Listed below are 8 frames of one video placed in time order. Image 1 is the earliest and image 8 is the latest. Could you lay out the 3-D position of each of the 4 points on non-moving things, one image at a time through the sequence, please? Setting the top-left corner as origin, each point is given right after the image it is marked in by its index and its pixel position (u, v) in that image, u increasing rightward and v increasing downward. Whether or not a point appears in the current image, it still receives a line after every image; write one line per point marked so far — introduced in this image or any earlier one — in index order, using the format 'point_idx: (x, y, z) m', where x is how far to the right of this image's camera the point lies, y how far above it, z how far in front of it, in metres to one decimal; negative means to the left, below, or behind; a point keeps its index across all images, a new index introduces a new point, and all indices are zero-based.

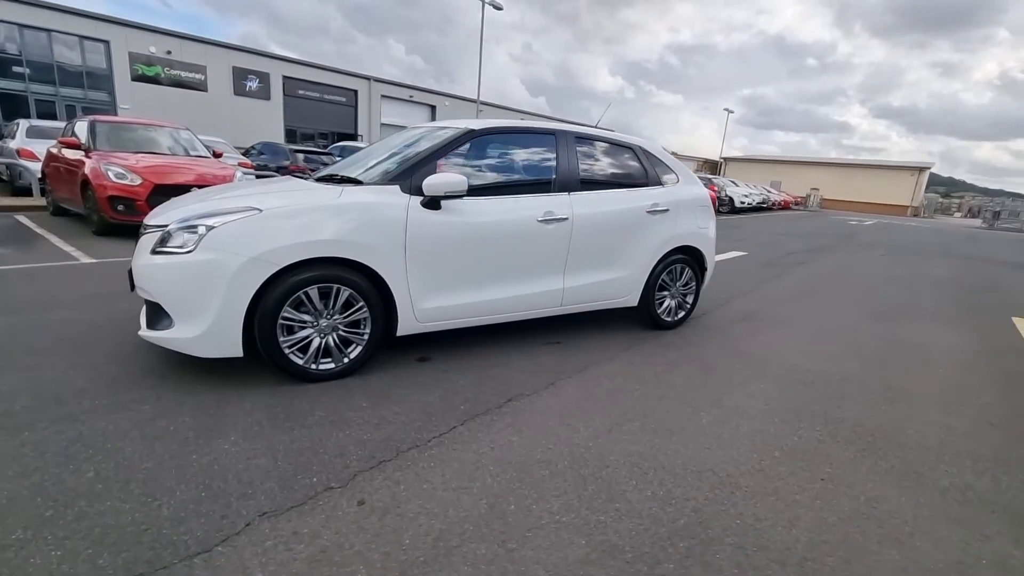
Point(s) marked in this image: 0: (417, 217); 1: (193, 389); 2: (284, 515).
0: (-0.6, +0.5, +3.4) m
1: (-1.9, -0.6, +3.0) m
2: (-0.9, -0.9, +2.0) m
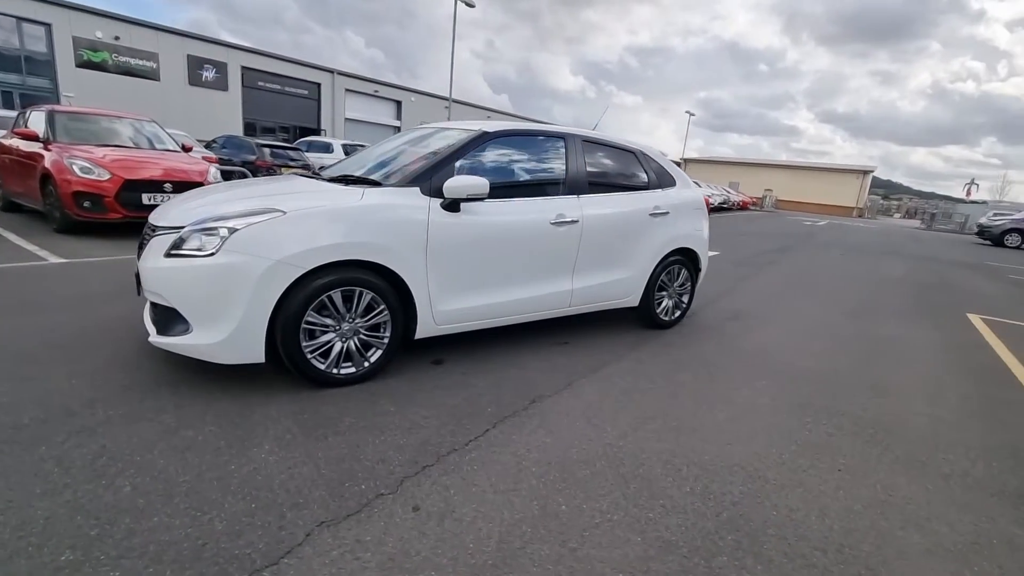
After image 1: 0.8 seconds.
0: (-0.5, +0.5, +3.4) m
1: (-1.8, -0.6, +2.9) m
2: (-0.7, -0.9, +2.0) m
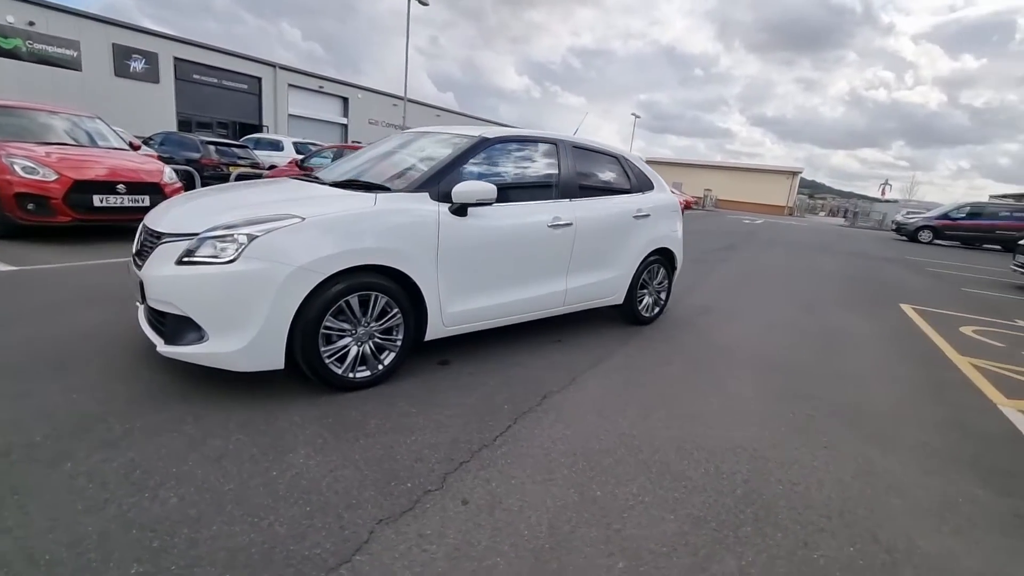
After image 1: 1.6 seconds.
0: (-0.4, +0.5, +3.5) m
1: (-1.6, -0.7, +2.9) m
2: (-0.5, -1.0, +2.1) m
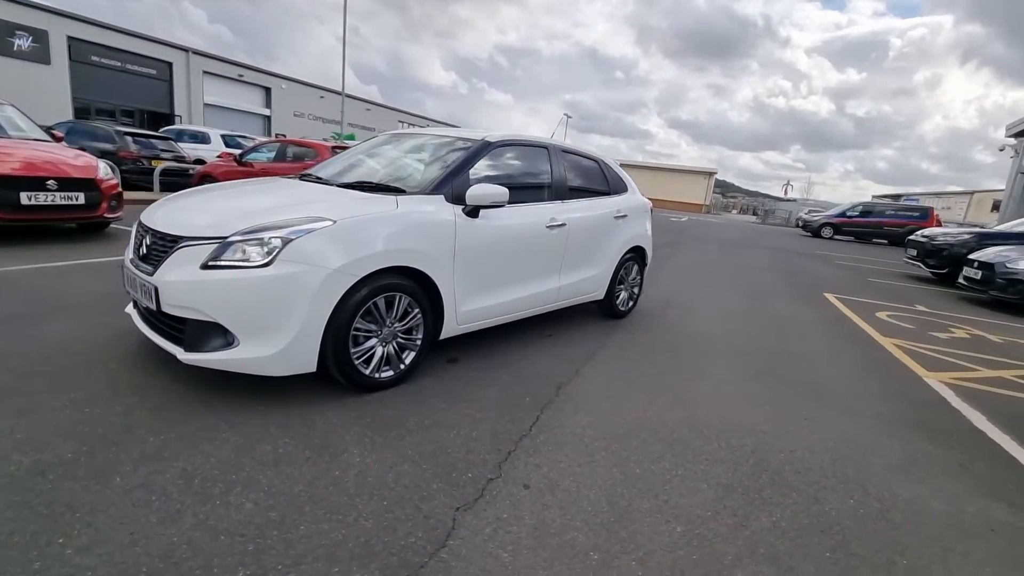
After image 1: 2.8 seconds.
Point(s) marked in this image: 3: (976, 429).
0: (-0.4, +0.5, +3.6) m
1: (-1.5, -0.7, +2.8) m
2: (-0.2, -1.0, +2.2) m
3: (+3.4, -1.0, +3.7) m
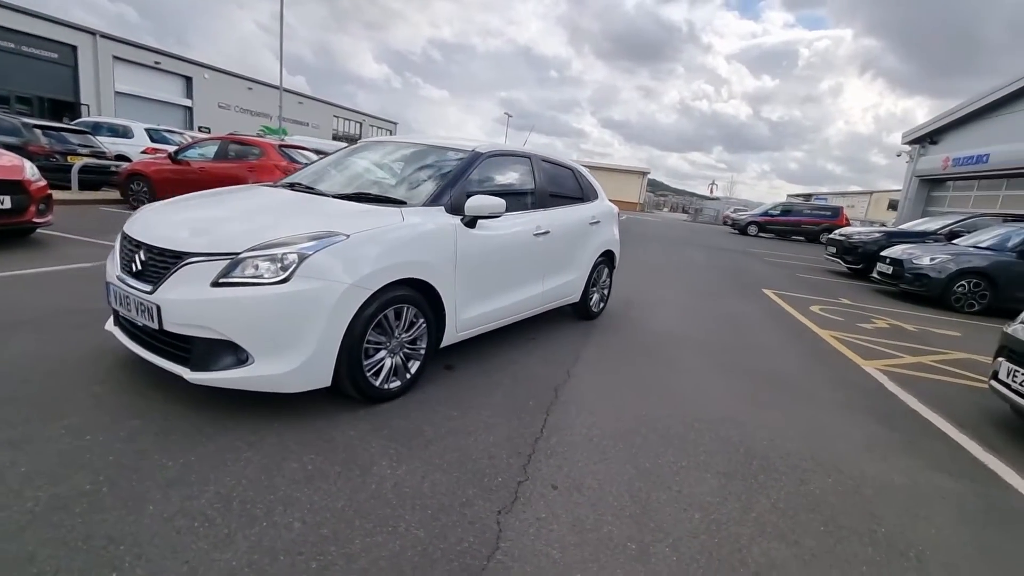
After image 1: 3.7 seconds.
0: (-0.4, +0.4, +3.6) m
1: (-1.4, -0.8, +2.8) m
2: (0.0, -1.0, +2.3) m
3: (+3.4, -1.0, +4.2) m
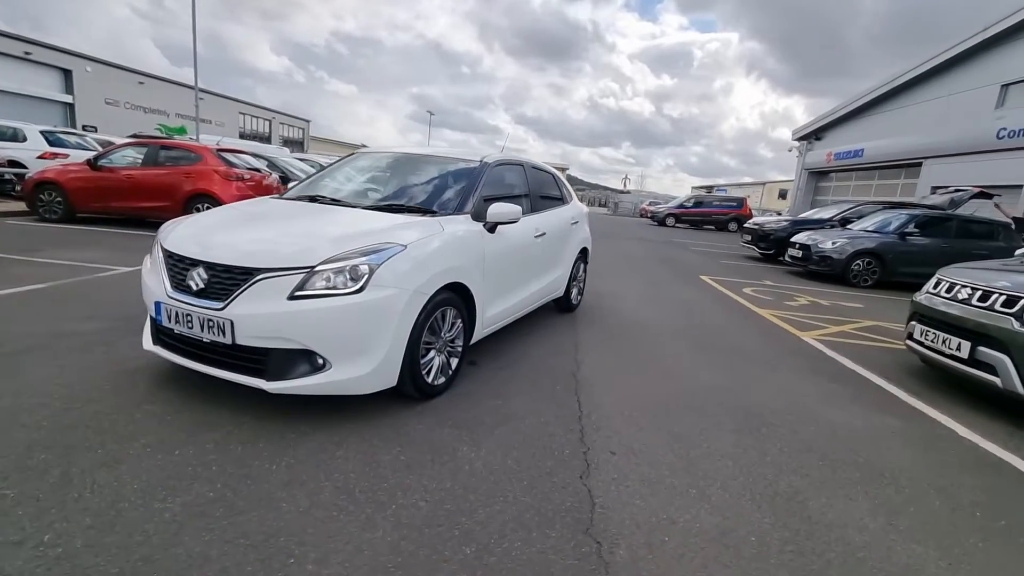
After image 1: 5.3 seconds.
0: (-0.2, +0.4, +4.0) m
1: (-1.0, -0.8, +3.0) m
2: (+0.4, -1.0, +2.7) m
3: (+3.5, -0.8, +5.1) m
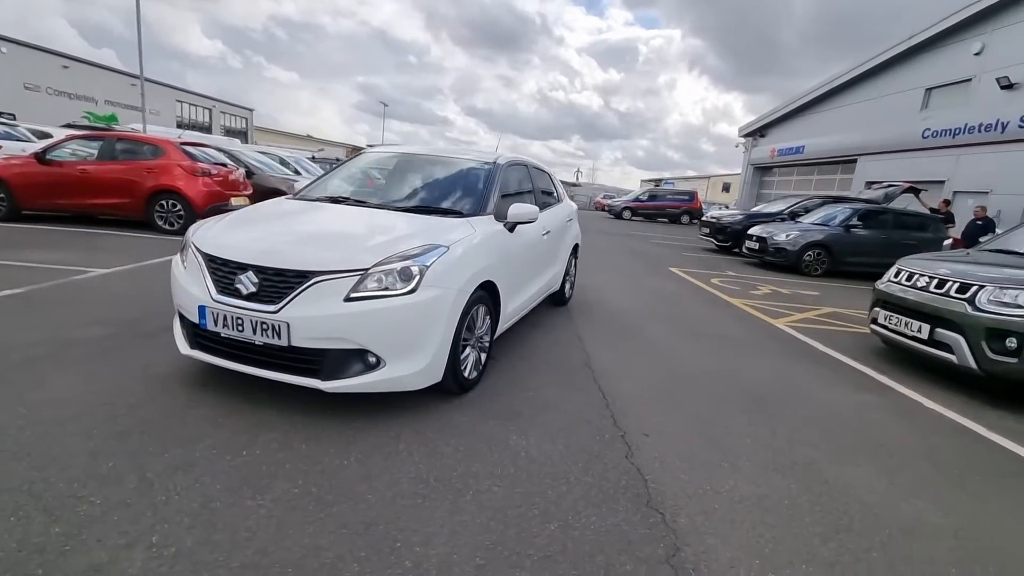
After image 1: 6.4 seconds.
0: (-0.1, +0.4, +4.1) m
1: (-0.7, -0.9, +3.1) m
2: (+0.7, -1.0, +3.0) m
3: (+3.6, -0.7, +5.7) m
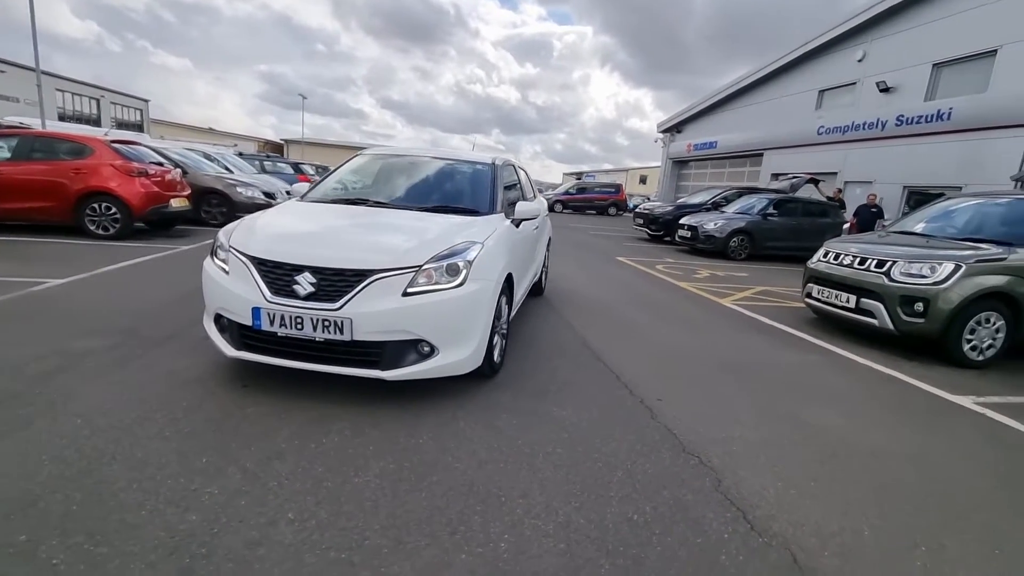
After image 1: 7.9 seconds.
0: (0.0, +0.5, +4.5) m
1: (-0.4, -0.8, +3.4) m
2: (+1.0, -0.9, +3.5) m
3: (+3.4, -0.5, +6.6) m
